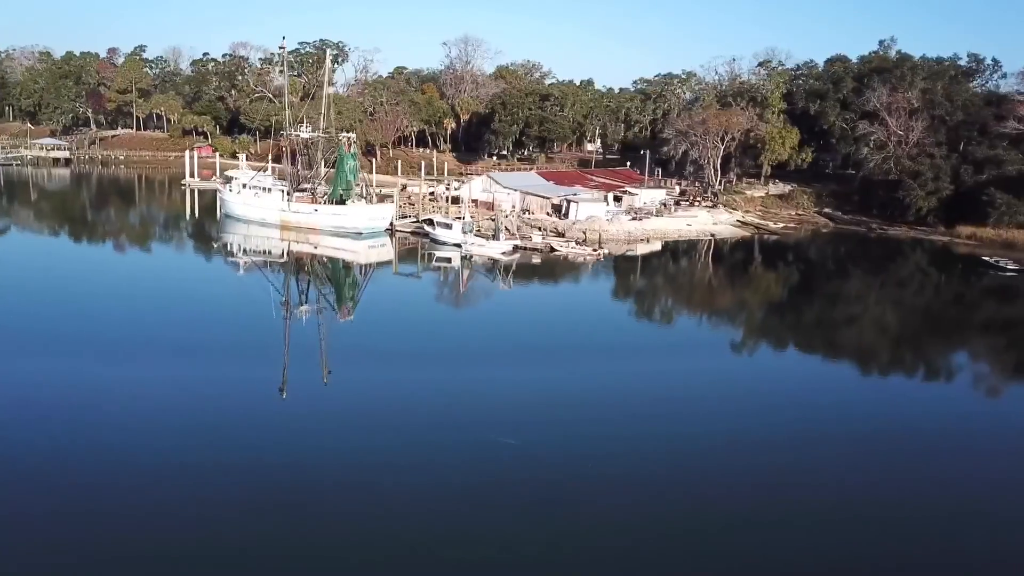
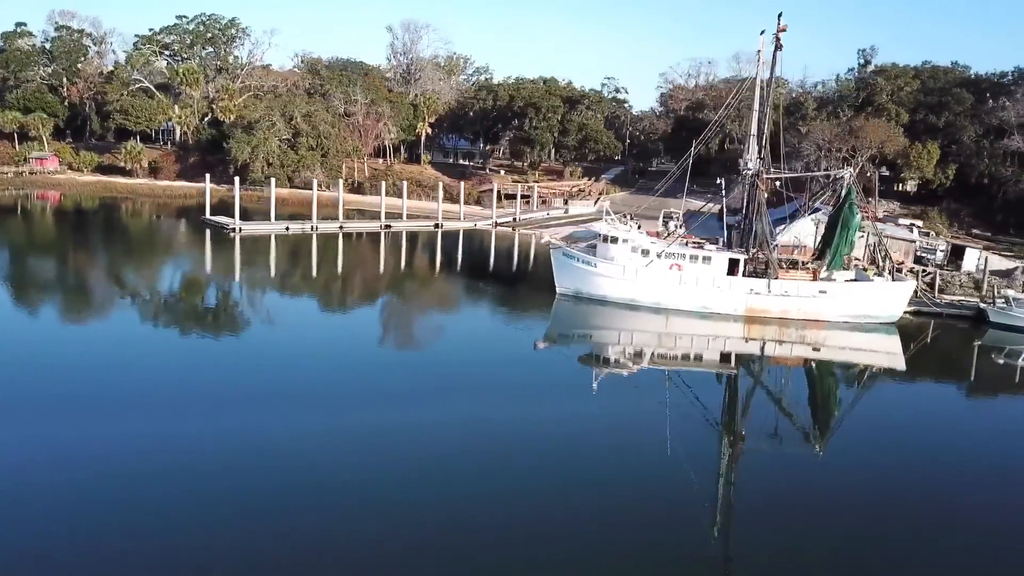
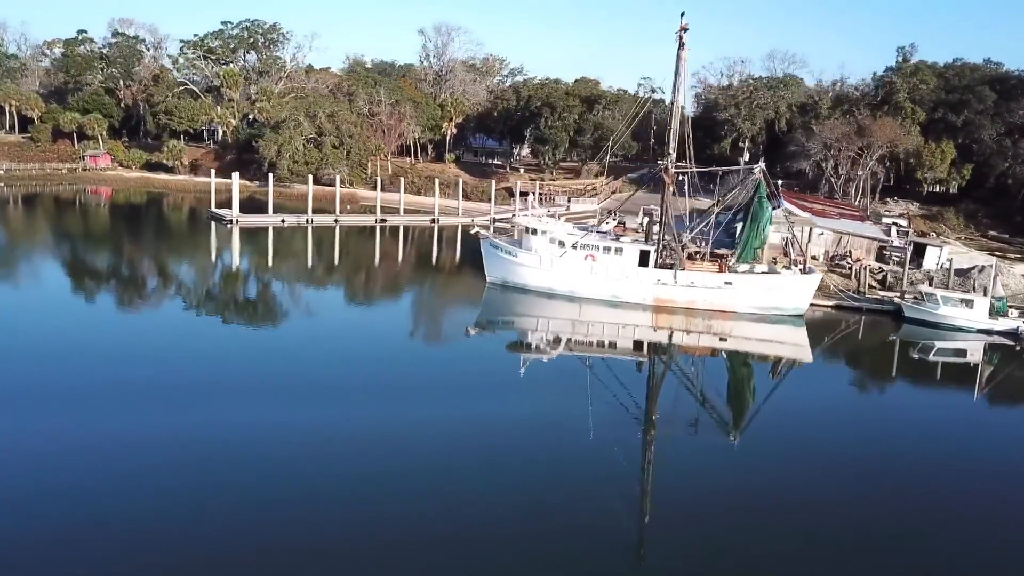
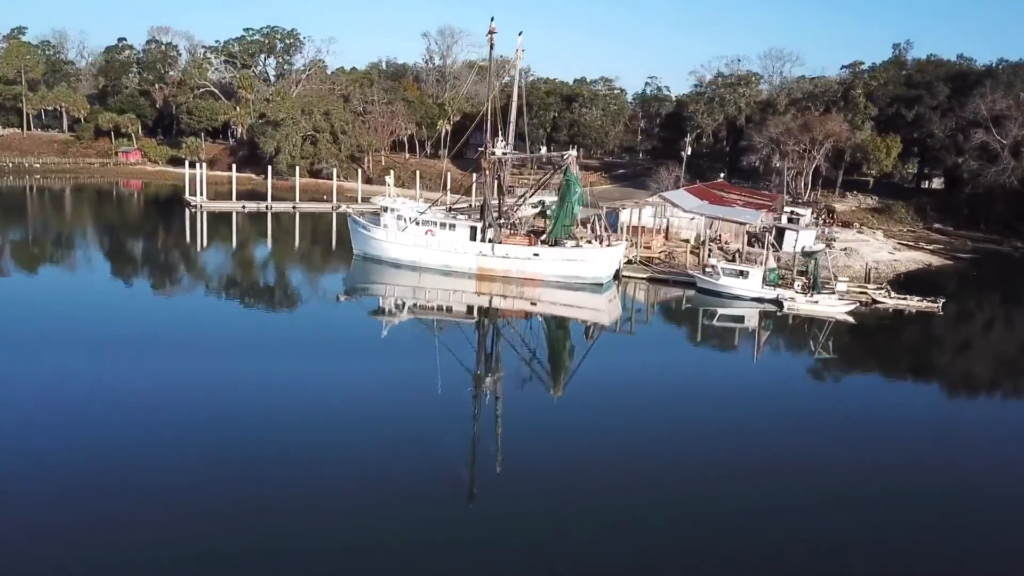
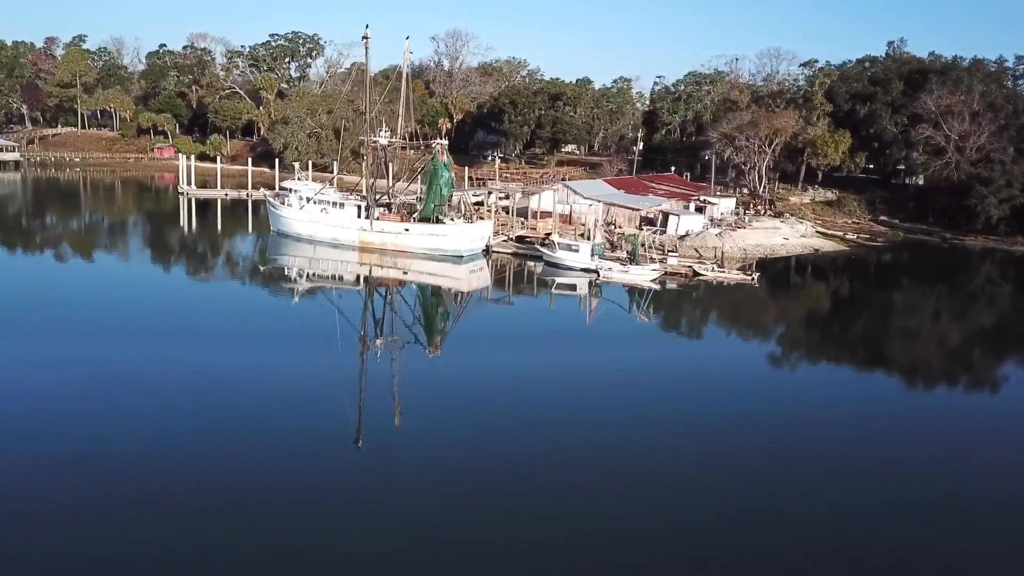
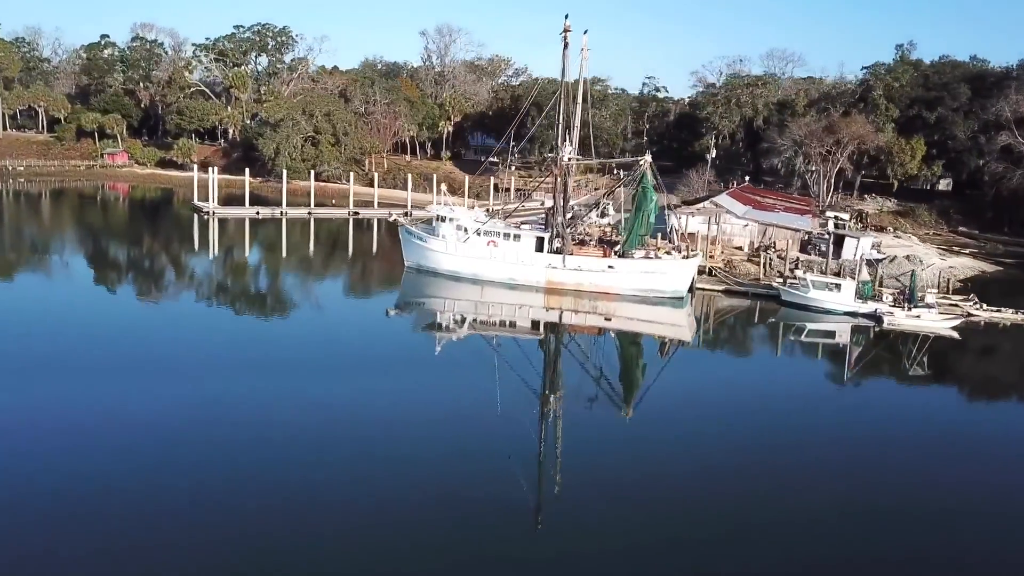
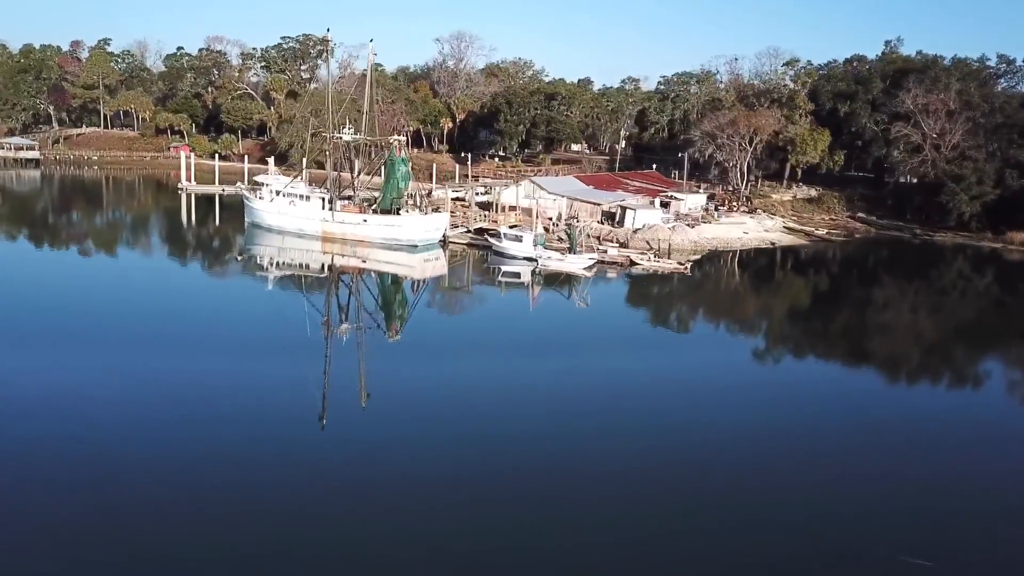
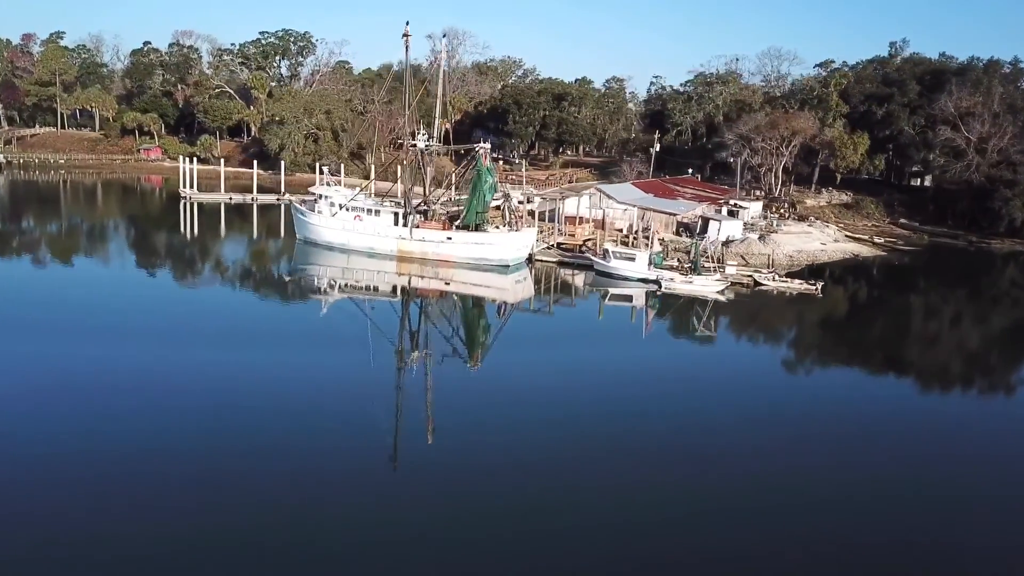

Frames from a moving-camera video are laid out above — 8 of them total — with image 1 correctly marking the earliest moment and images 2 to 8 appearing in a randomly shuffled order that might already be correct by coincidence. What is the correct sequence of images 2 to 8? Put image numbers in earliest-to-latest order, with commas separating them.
7, 5, 8, 4, 6, 3, 2
